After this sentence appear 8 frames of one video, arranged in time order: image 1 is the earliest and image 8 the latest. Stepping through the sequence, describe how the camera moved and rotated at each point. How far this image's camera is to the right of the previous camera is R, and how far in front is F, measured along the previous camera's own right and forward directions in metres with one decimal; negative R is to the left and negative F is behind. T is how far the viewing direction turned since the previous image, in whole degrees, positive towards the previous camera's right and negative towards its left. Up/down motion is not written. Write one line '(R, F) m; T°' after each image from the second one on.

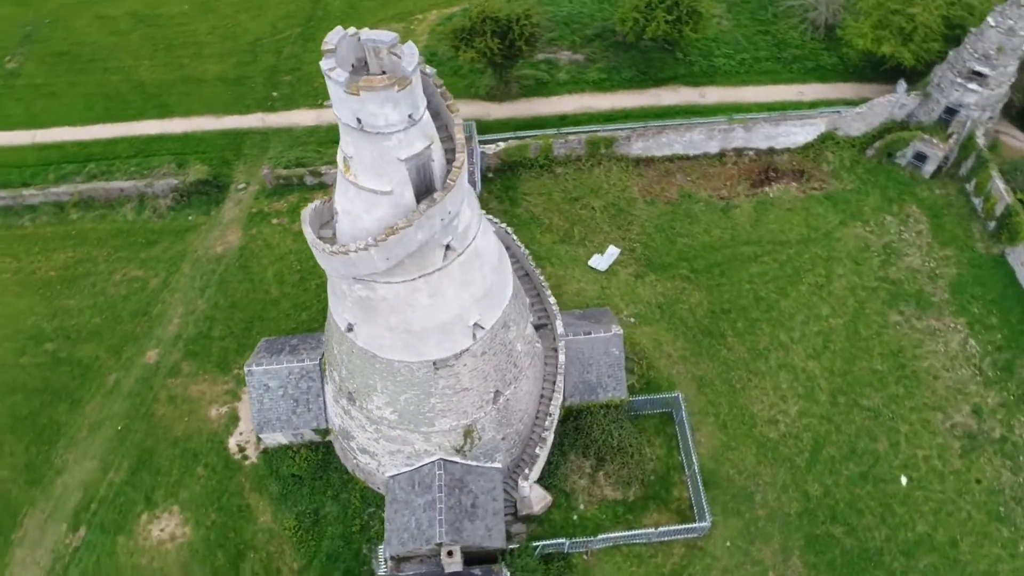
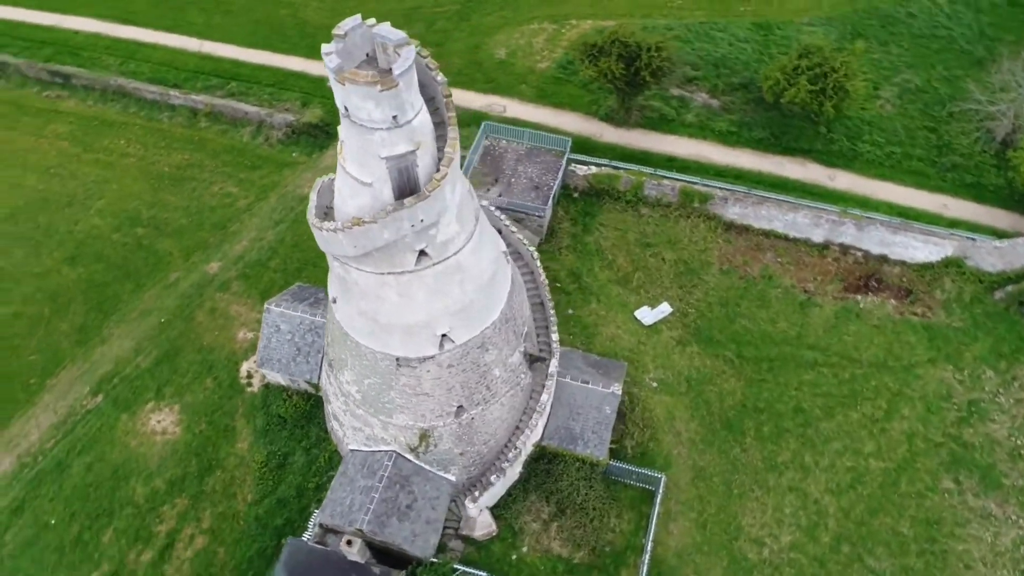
(+3.5, +0.8) m; -12°
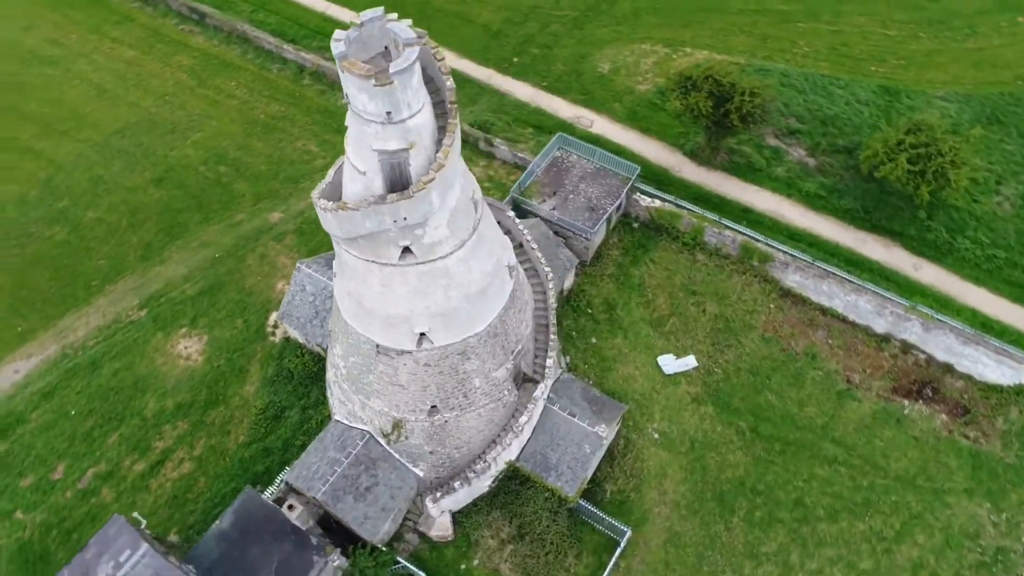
(+2.6, +0.4) m; -9°
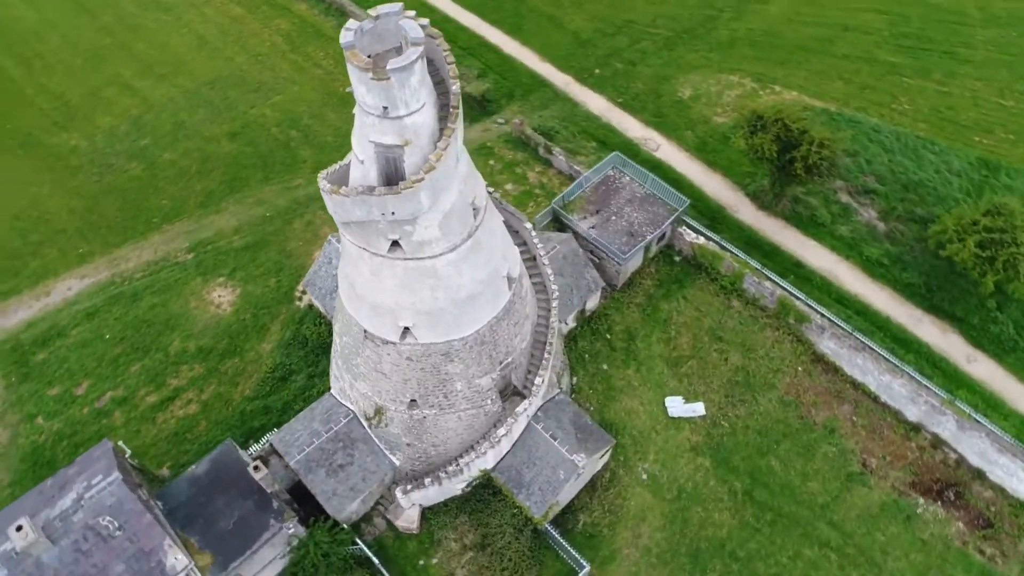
(+2.1, +0.3) m; -7°
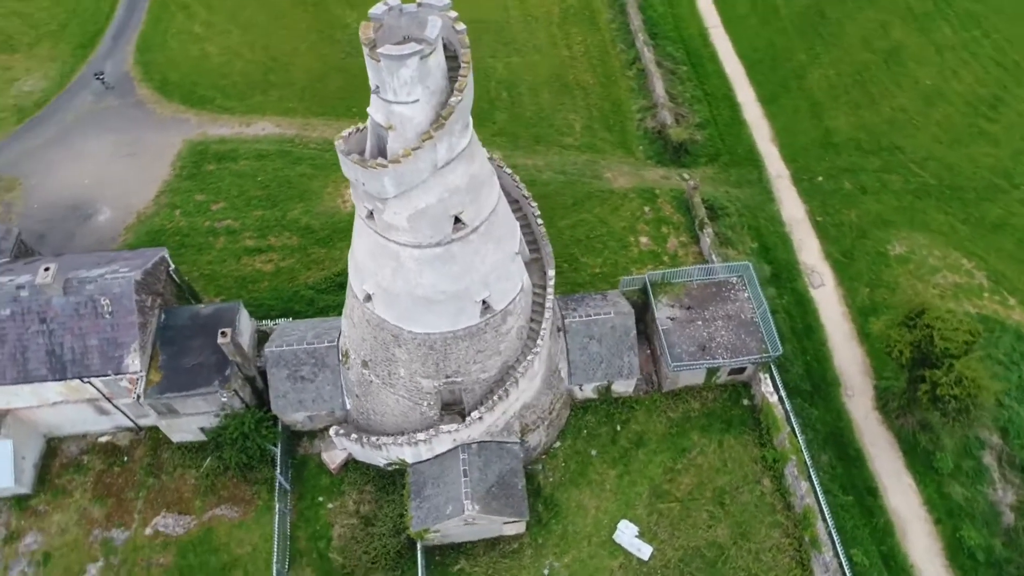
(+5.7, +1.7) m; -20°
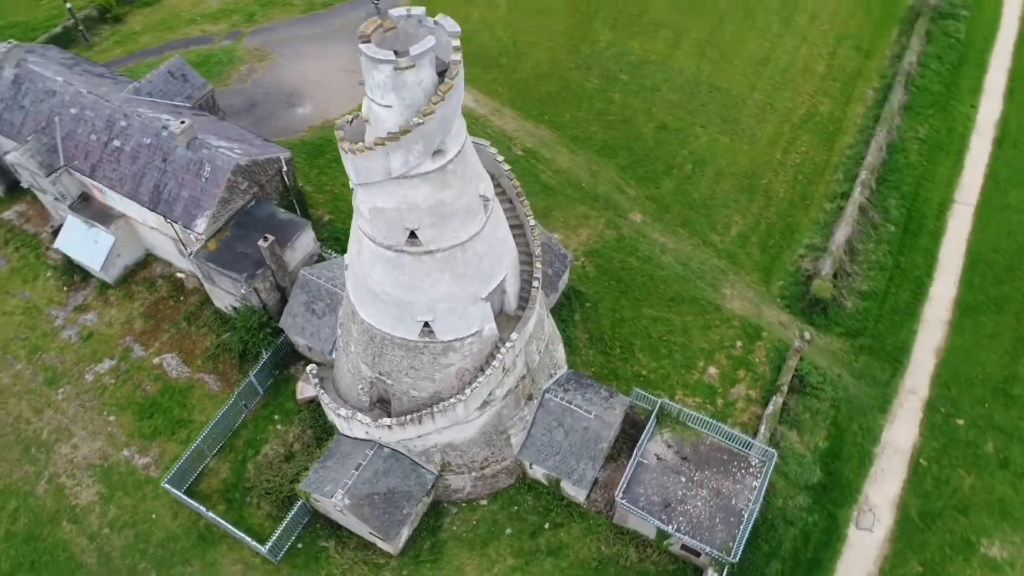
(+5.9, +1.7) m; -20°
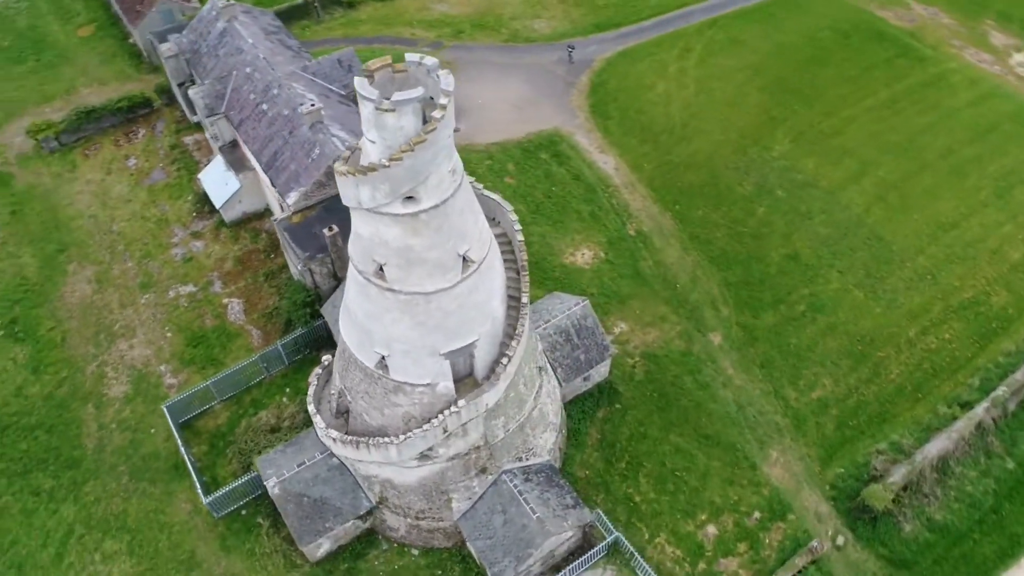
(+4.6, +1.2) m; -16°
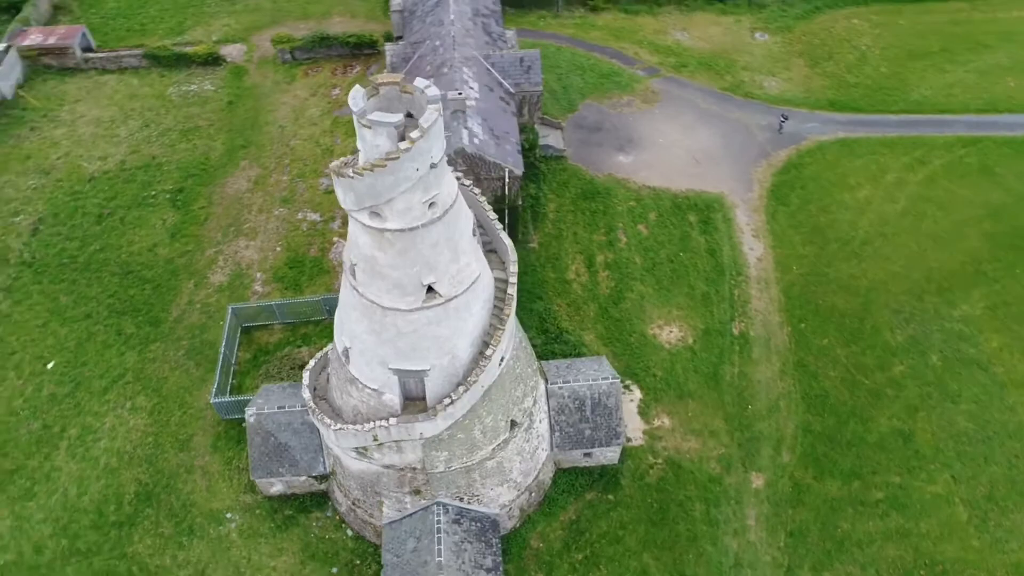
(+4.9, +1.5) m; -18°
